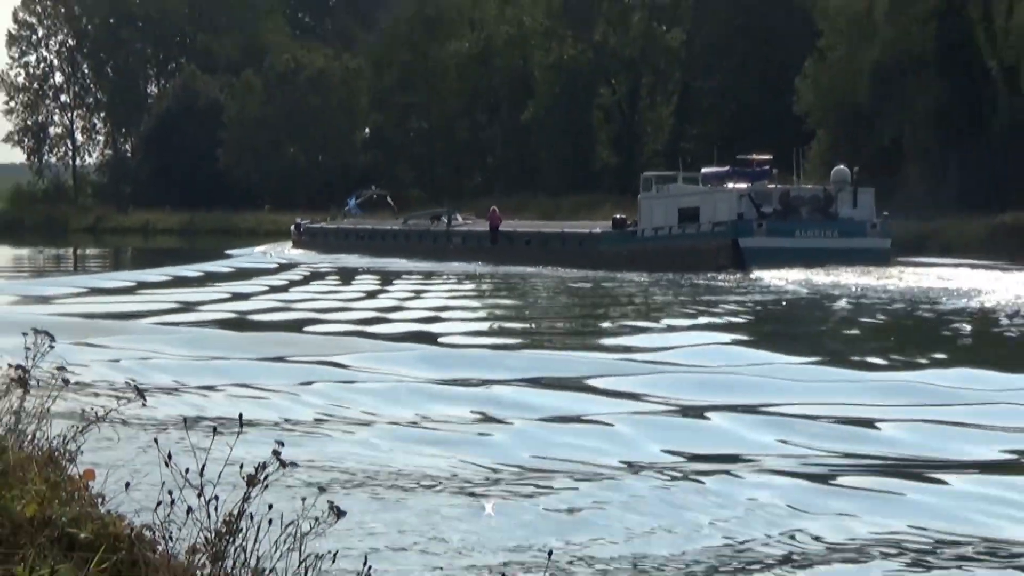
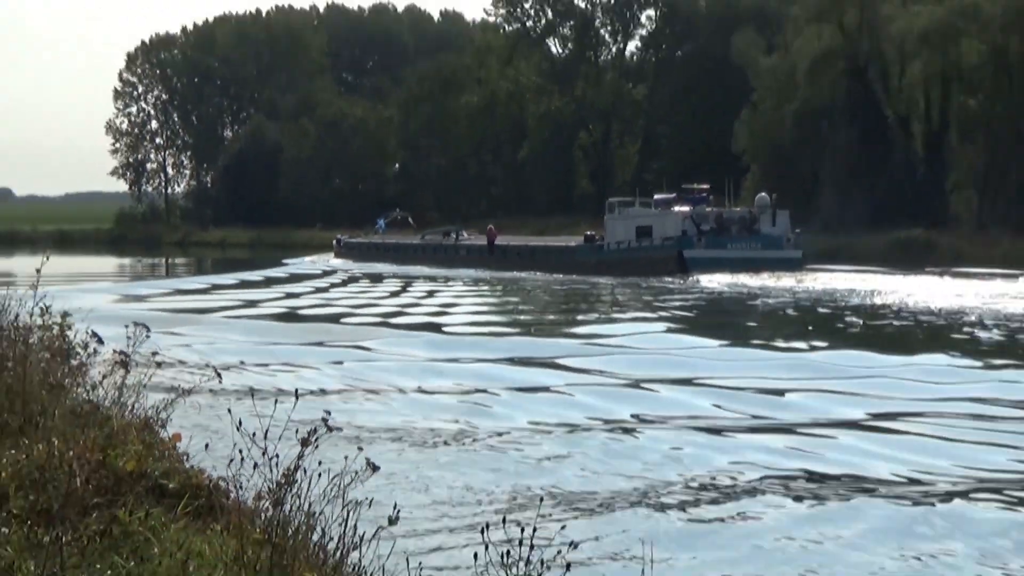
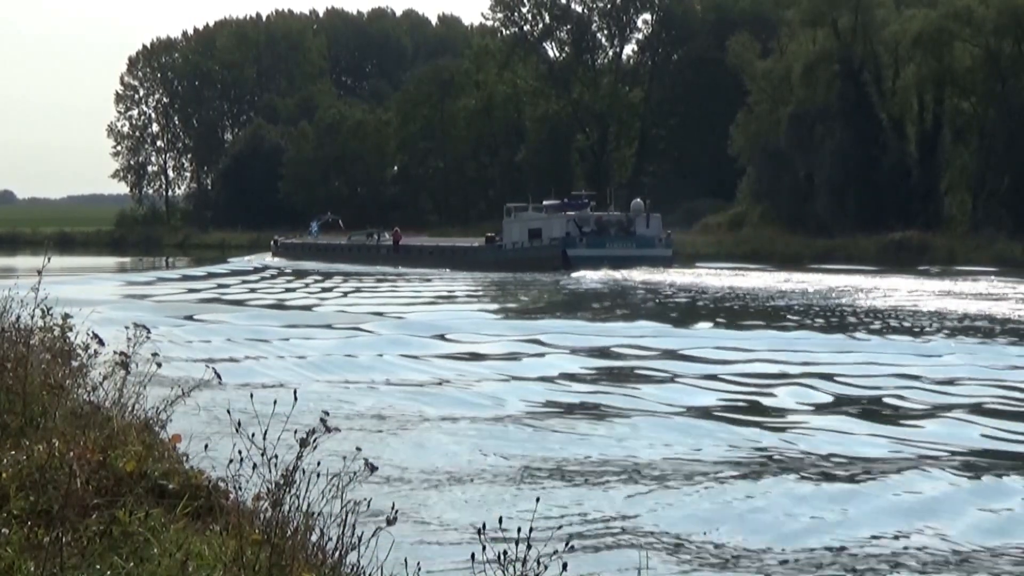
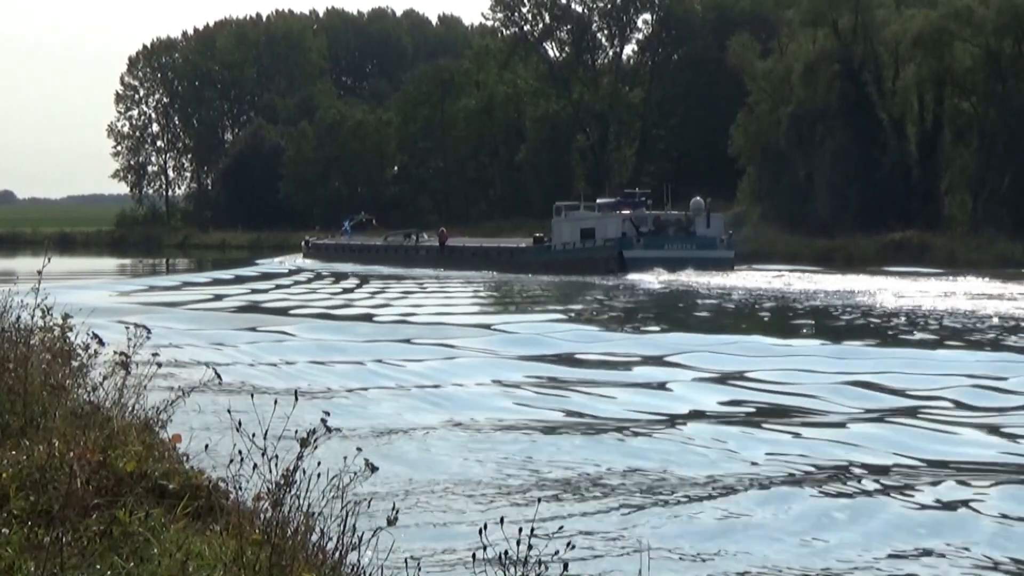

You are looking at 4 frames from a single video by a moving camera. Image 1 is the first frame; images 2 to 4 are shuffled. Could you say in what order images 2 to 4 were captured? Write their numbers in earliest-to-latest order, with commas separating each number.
2, 4, 3
